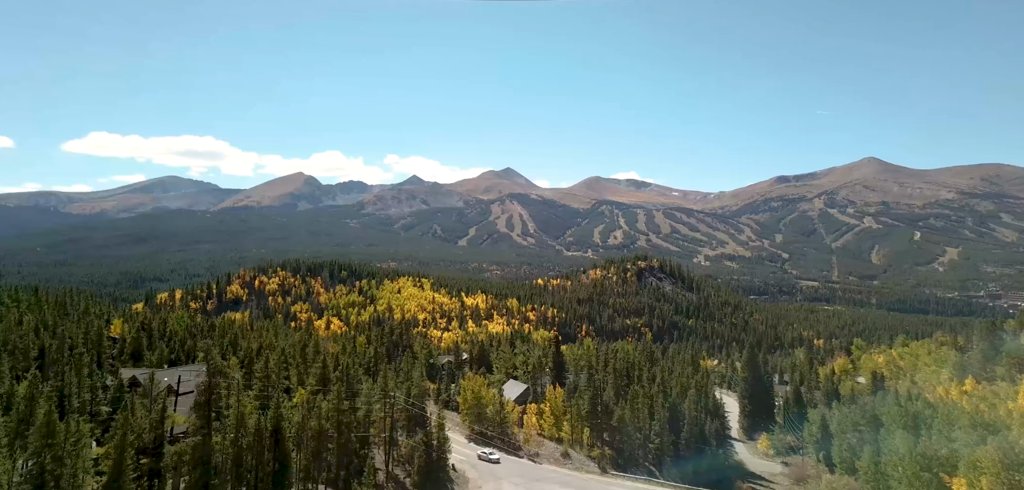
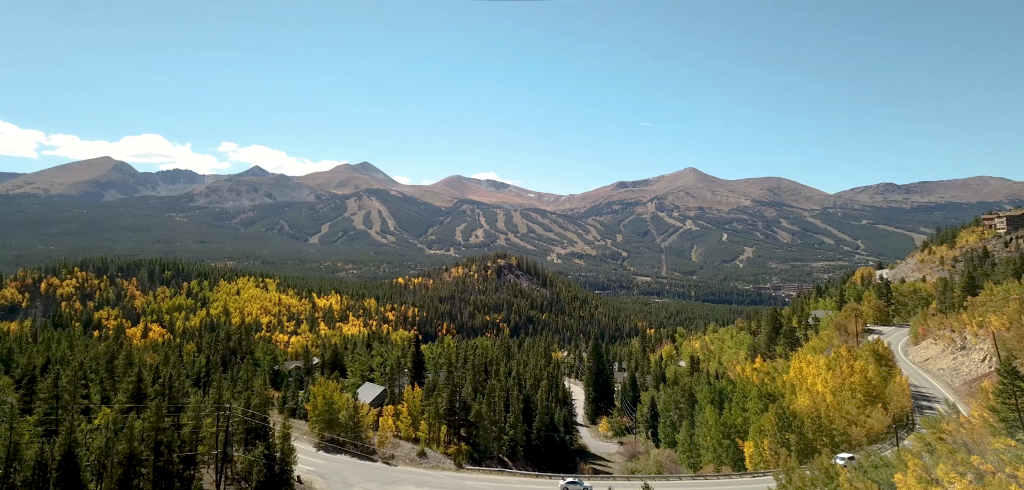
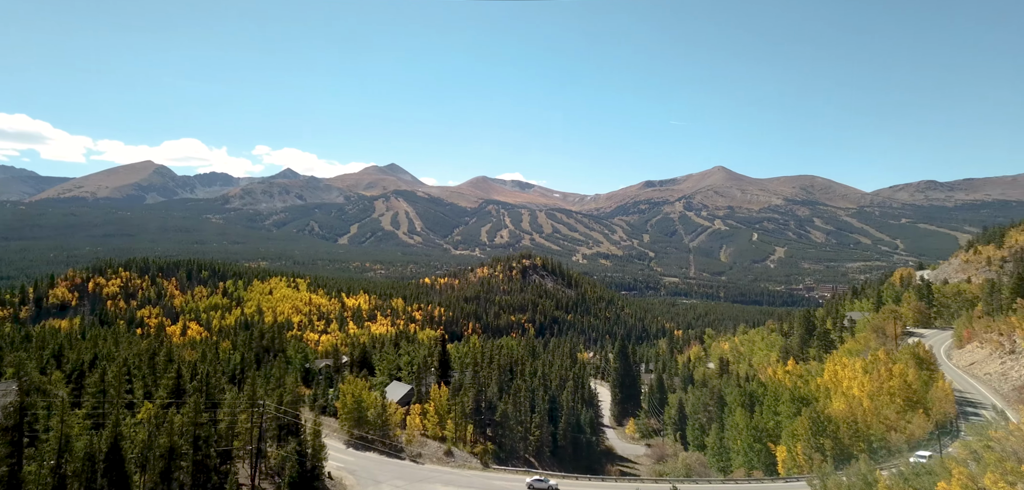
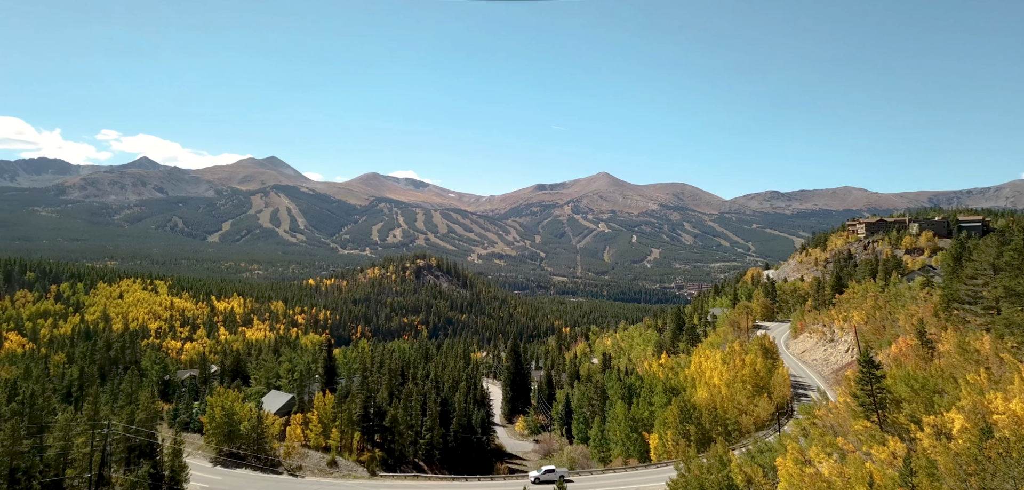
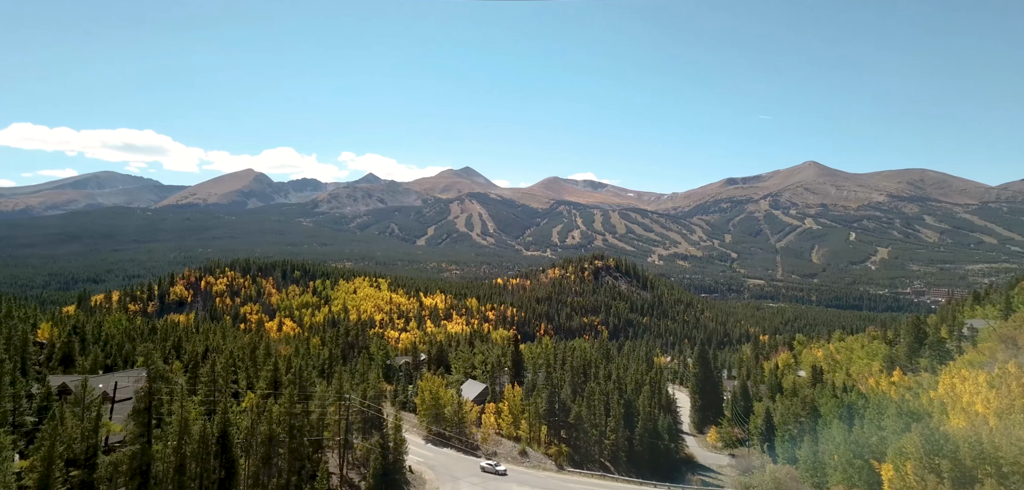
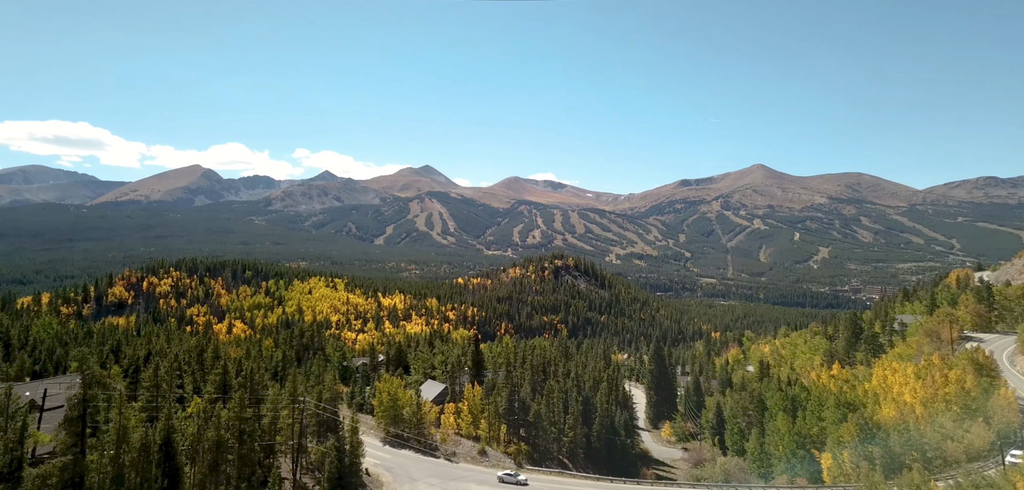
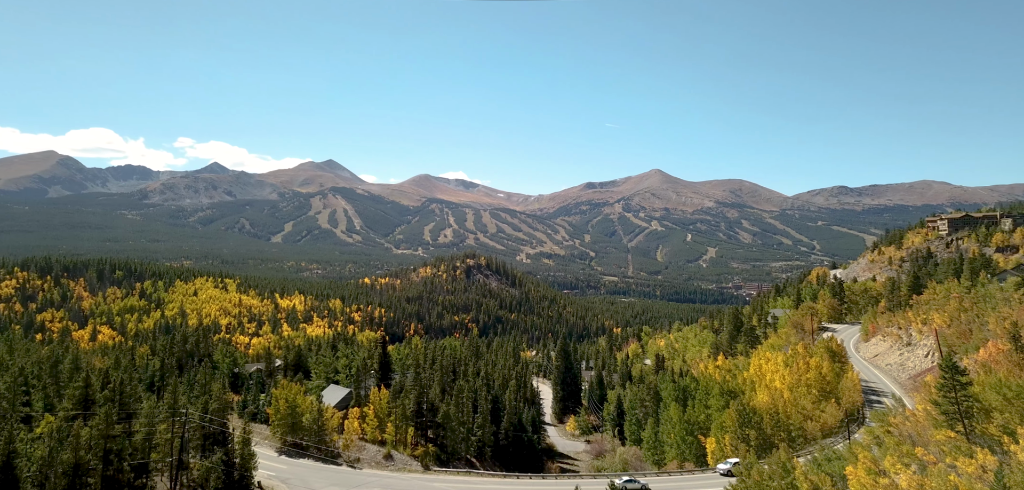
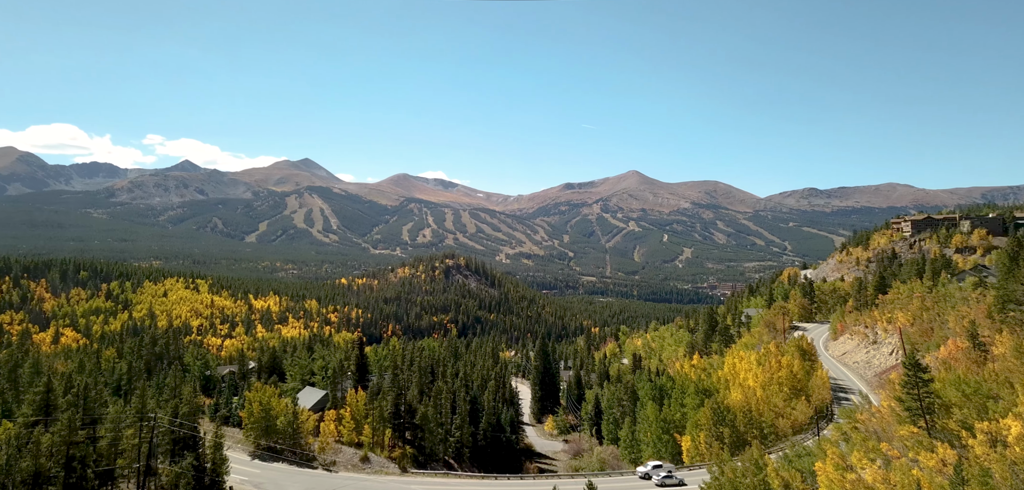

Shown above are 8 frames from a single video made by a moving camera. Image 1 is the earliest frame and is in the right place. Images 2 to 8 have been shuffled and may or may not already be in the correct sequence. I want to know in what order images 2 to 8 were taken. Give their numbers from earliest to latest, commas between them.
5, 6, 3, 2, 7, 8, 4
